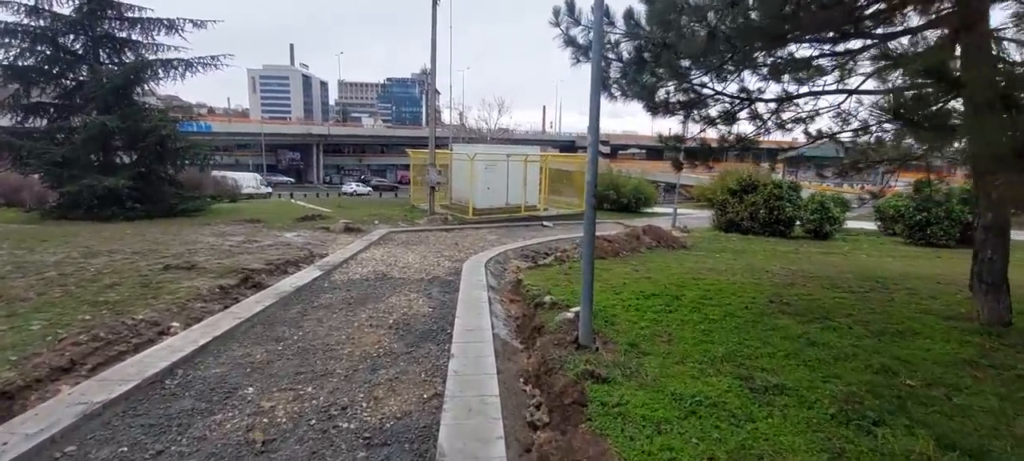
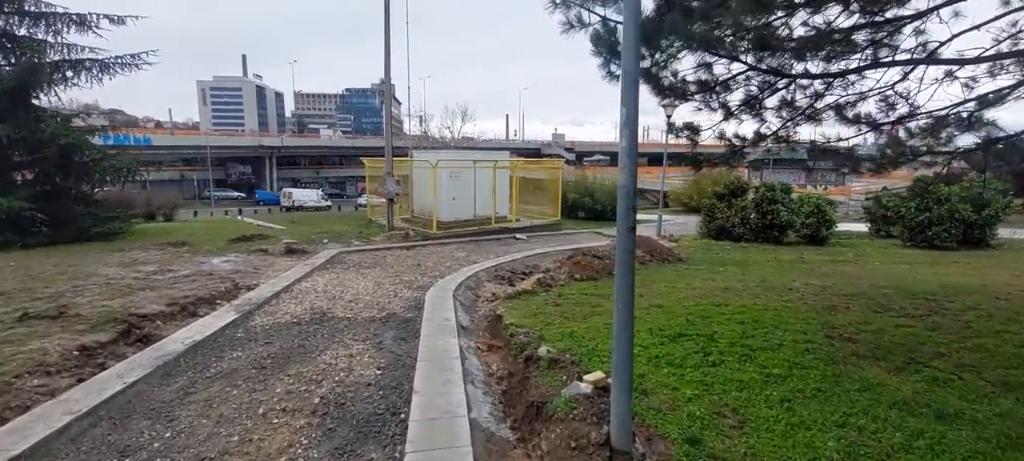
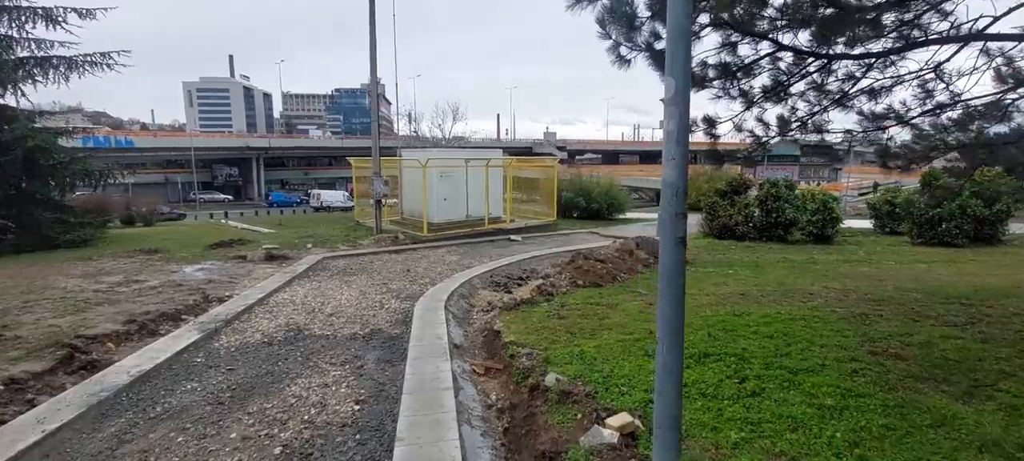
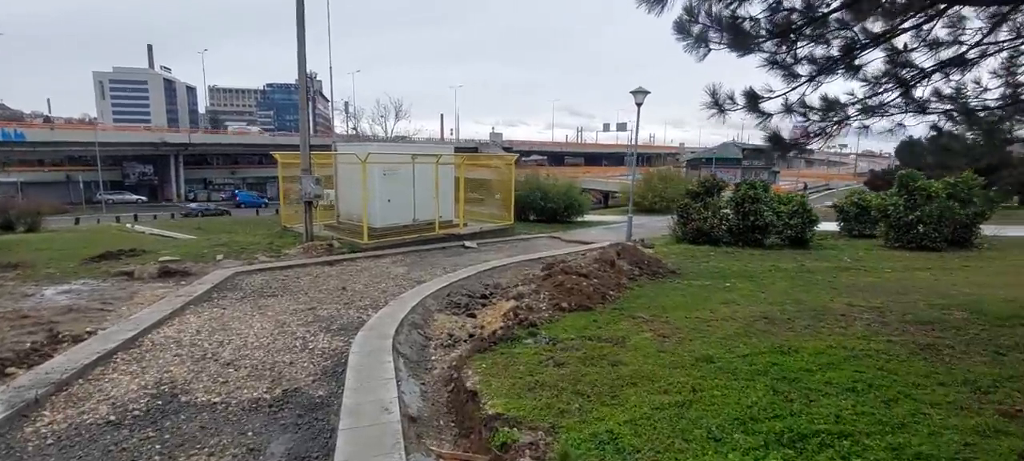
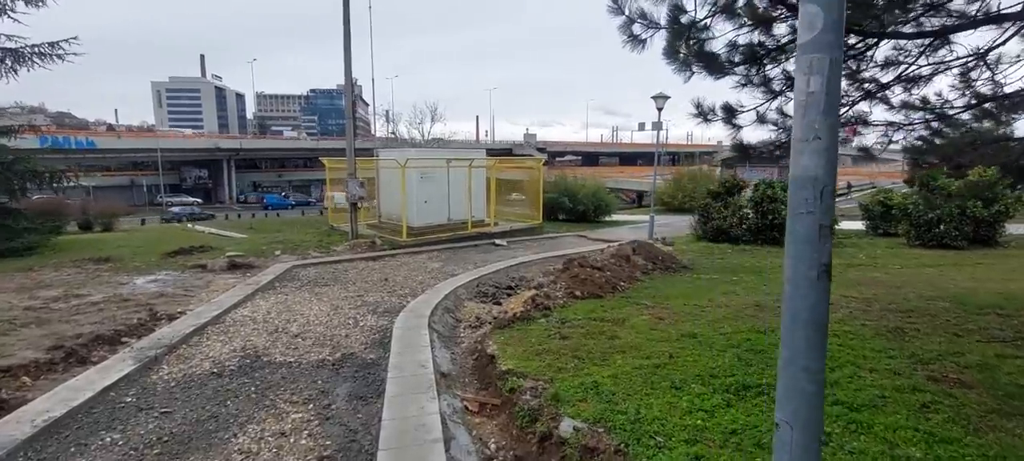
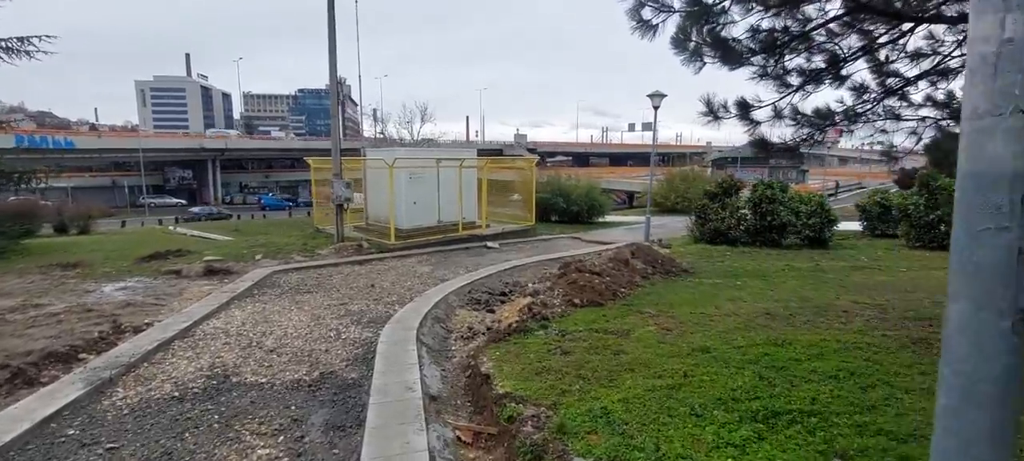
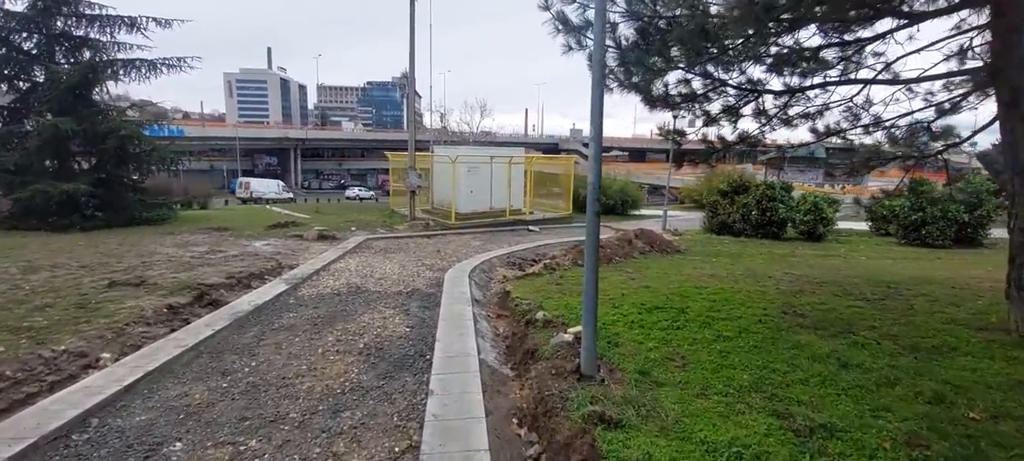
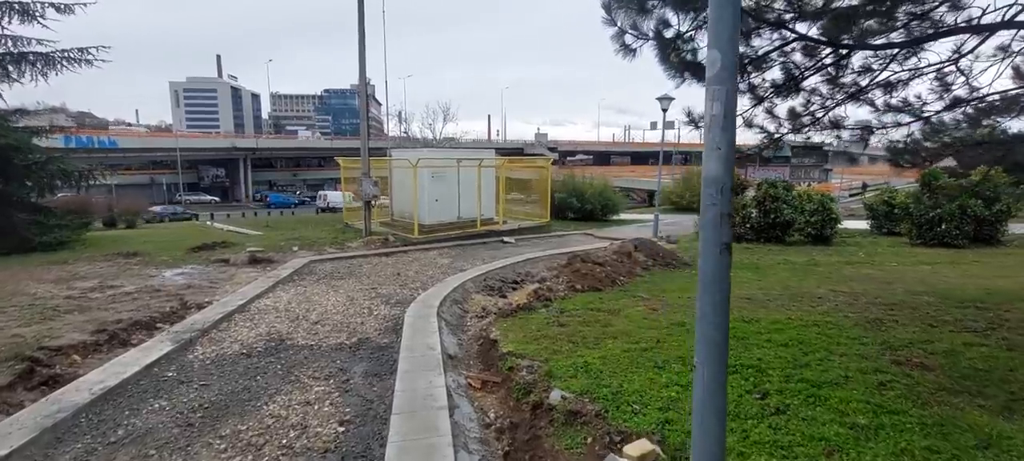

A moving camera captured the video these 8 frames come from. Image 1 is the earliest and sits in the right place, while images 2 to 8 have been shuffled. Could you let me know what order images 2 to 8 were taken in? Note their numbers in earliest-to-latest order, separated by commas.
7, 2, 3, 8, 5, 6, 4
